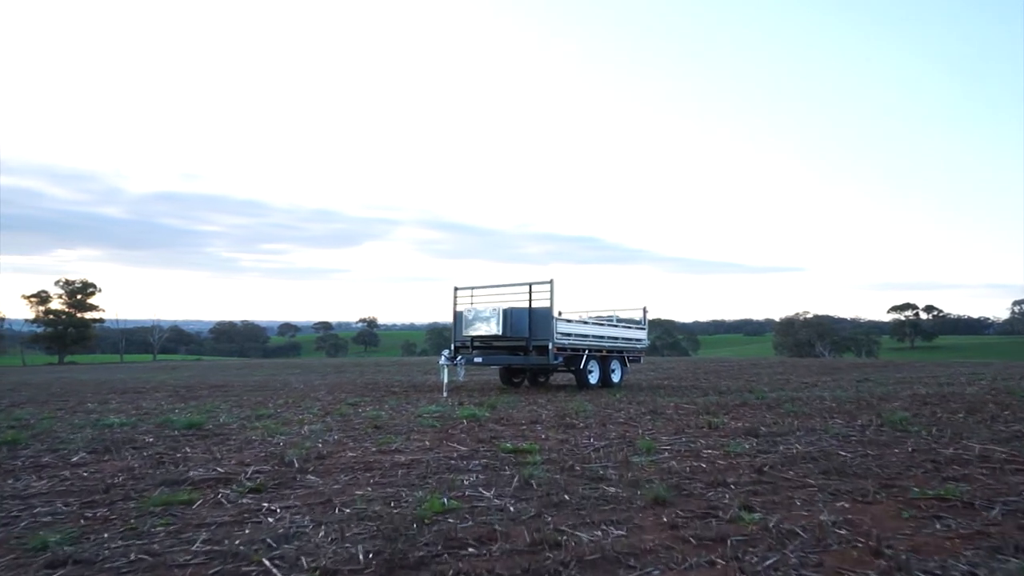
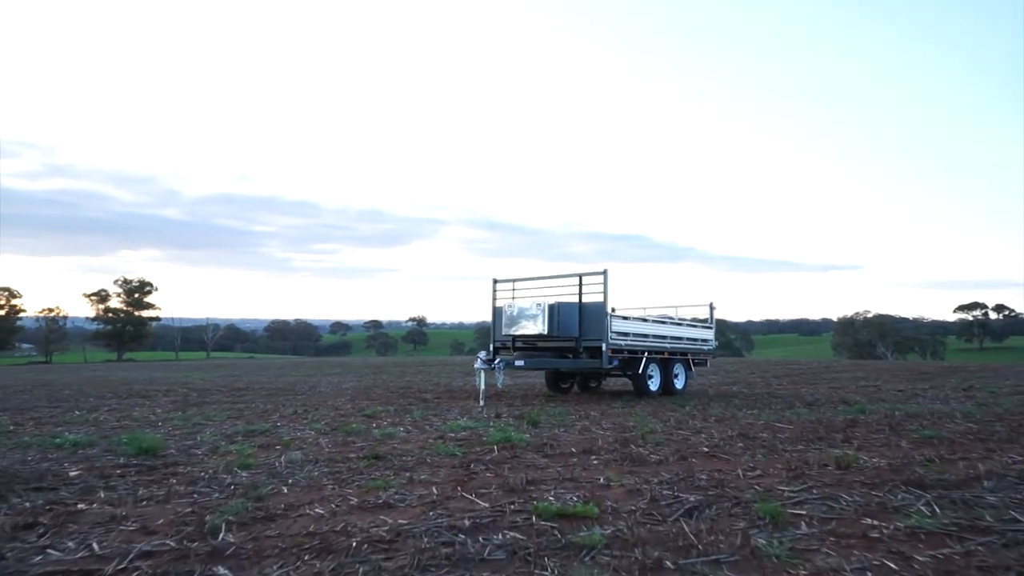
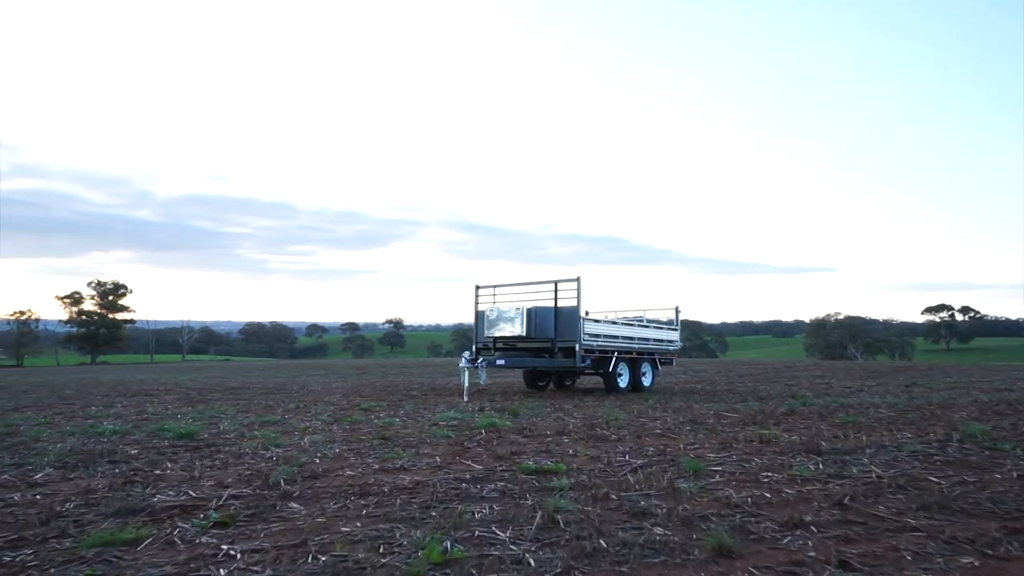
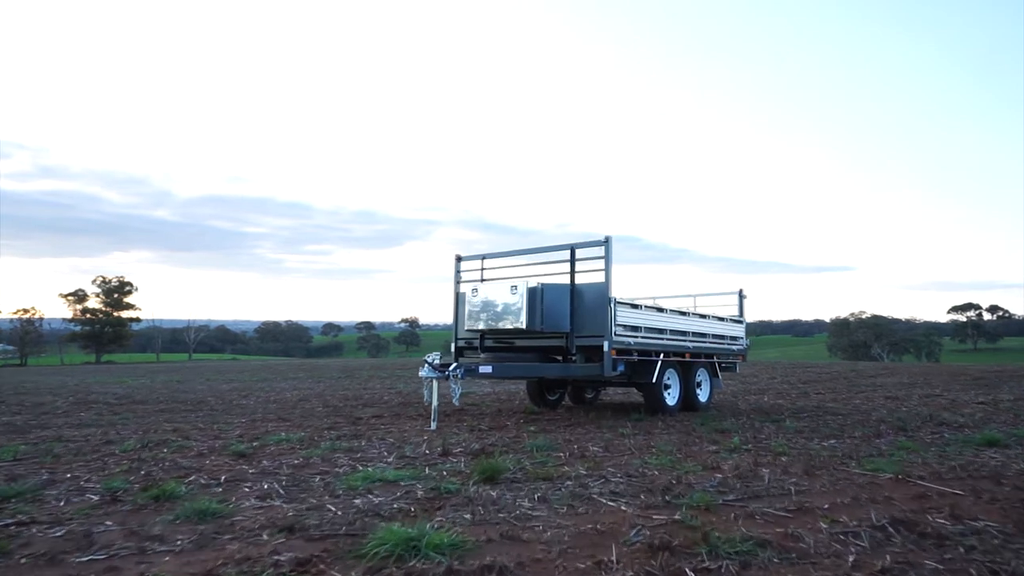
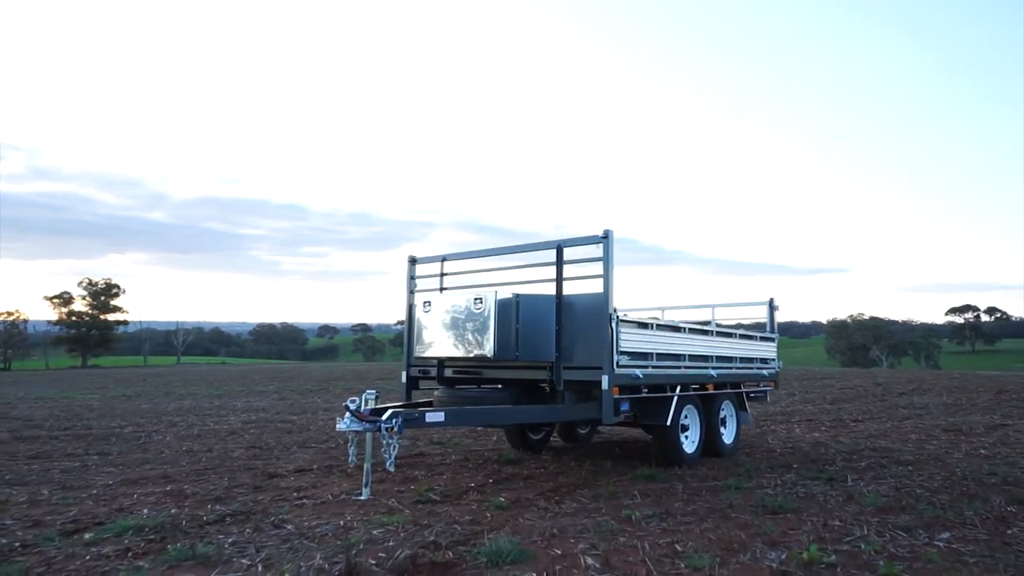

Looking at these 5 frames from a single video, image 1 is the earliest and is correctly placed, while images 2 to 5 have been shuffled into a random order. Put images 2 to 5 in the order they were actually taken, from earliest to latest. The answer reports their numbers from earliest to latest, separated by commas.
3, 2, 4, 5
